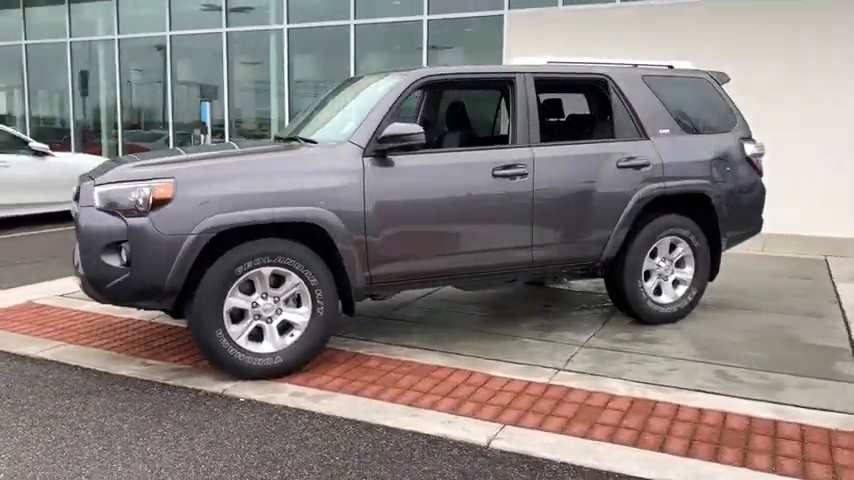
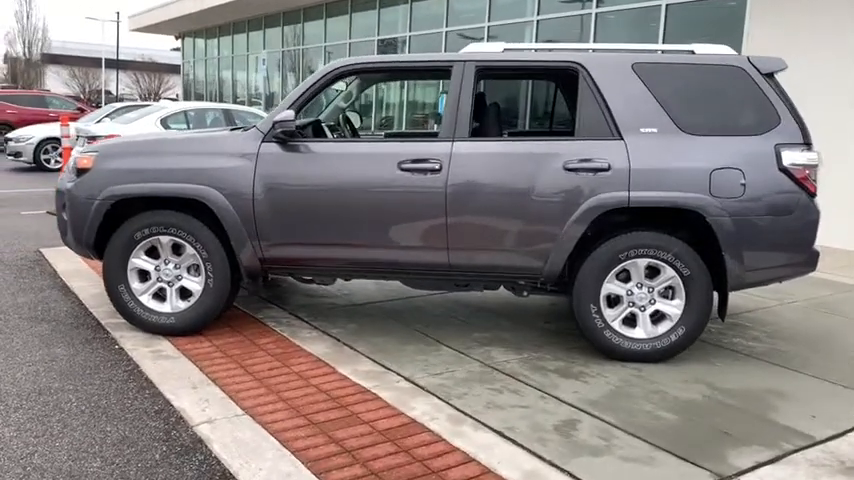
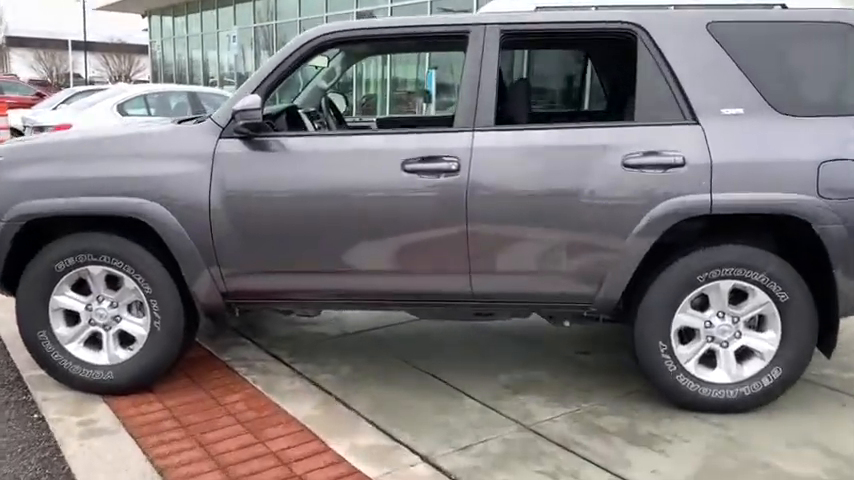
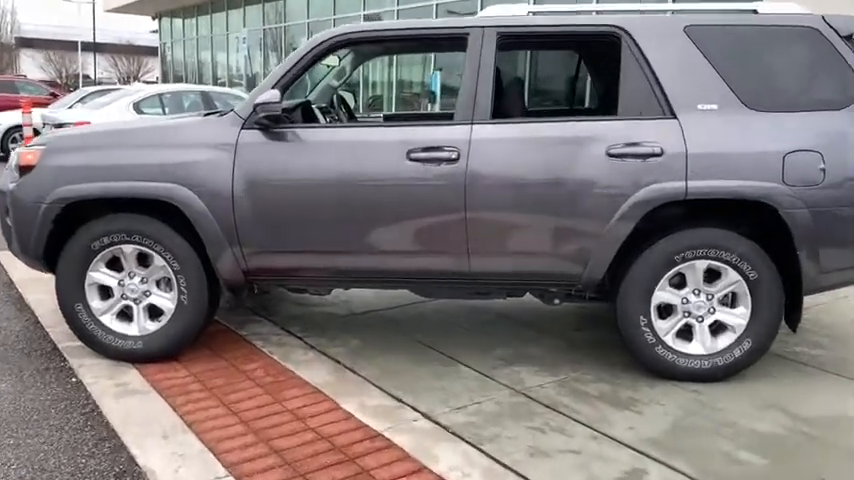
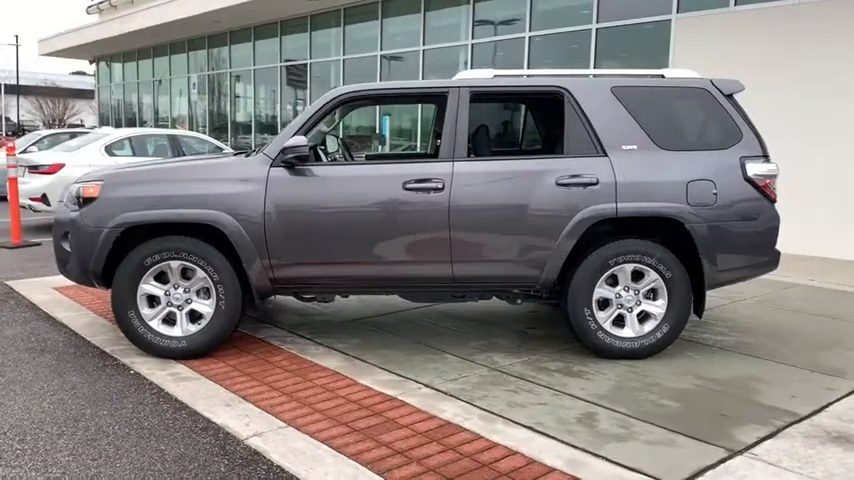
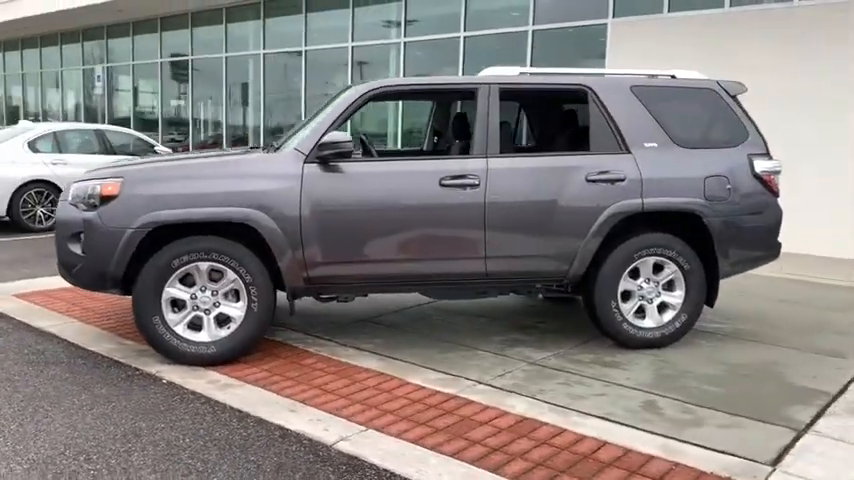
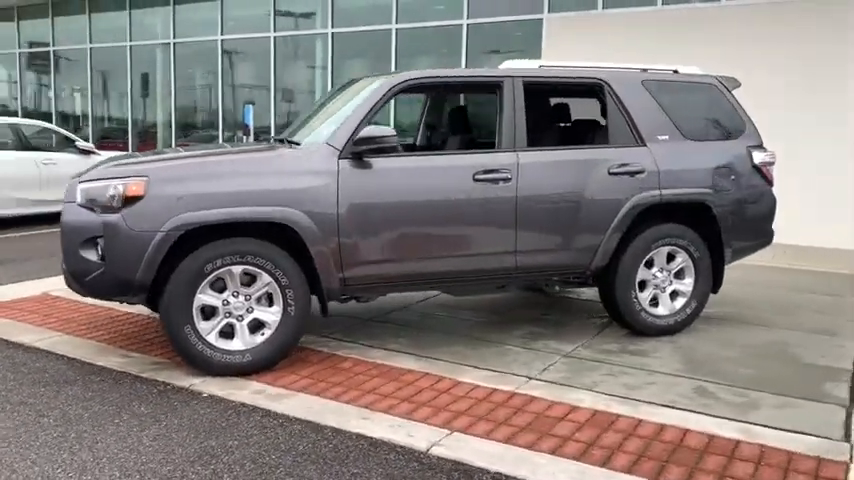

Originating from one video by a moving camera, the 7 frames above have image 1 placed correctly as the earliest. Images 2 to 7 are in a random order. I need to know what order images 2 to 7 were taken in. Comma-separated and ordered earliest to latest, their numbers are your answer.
7, 6, 5, 2, 4, 3
